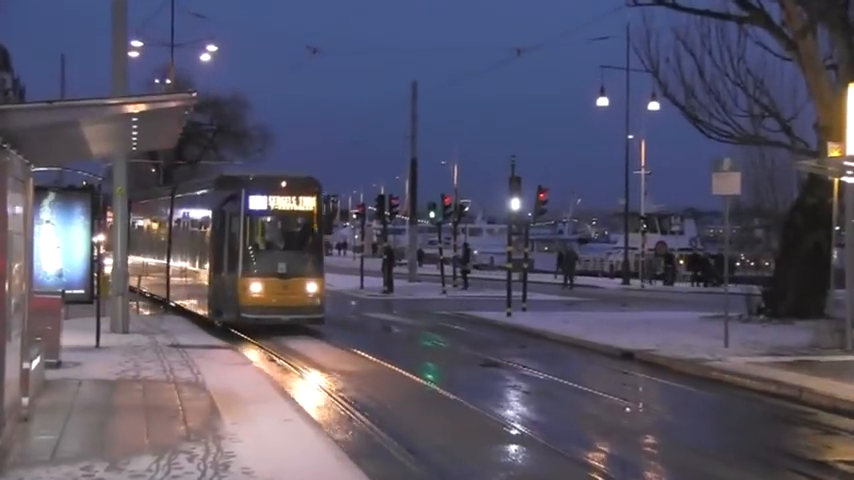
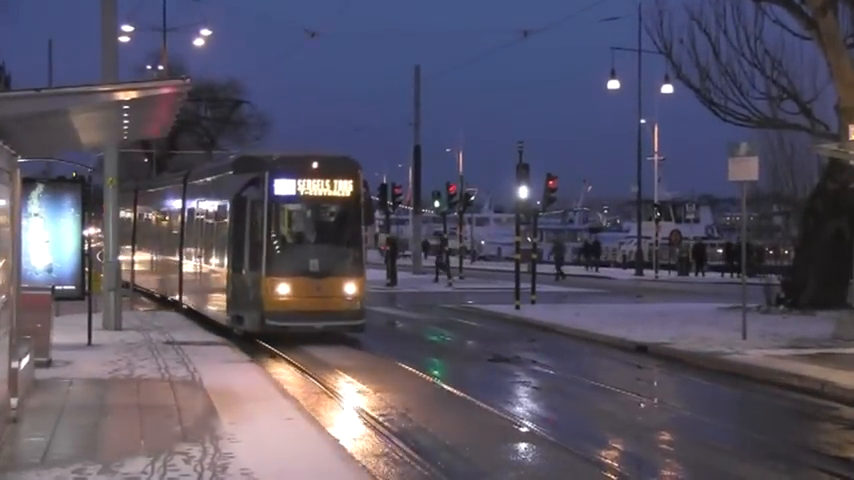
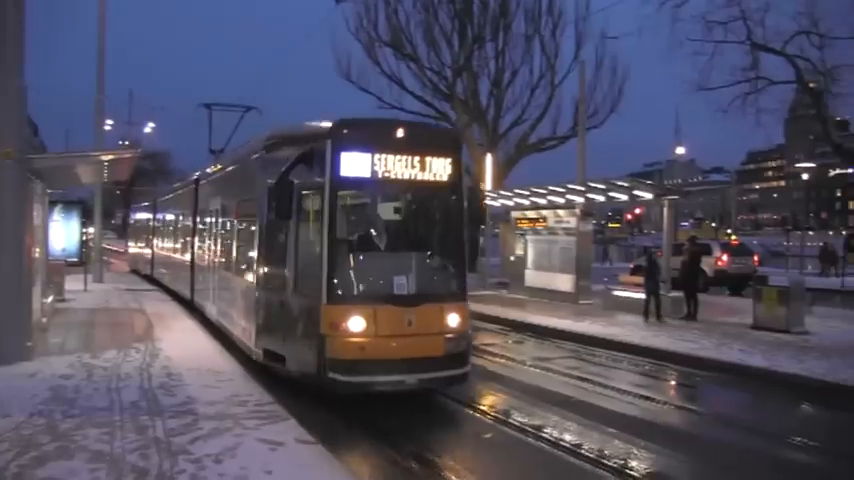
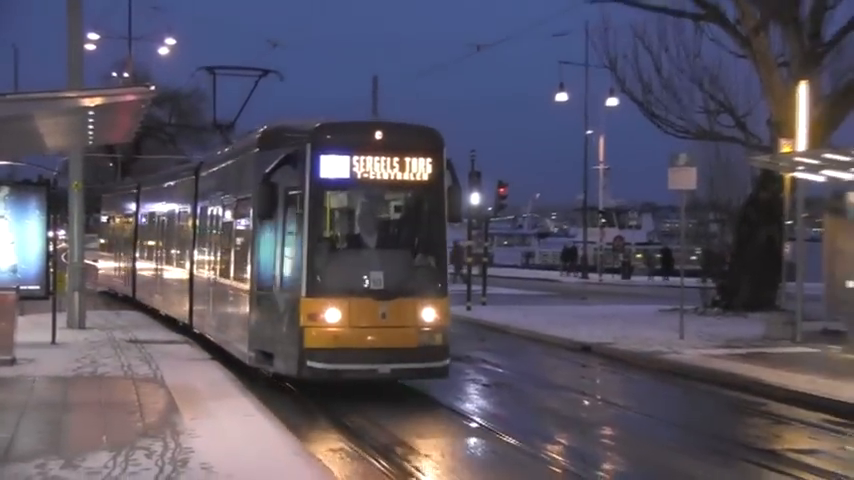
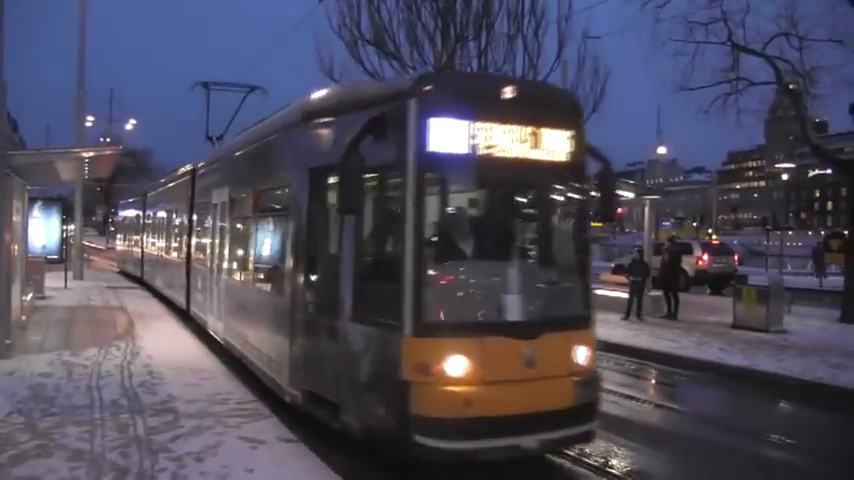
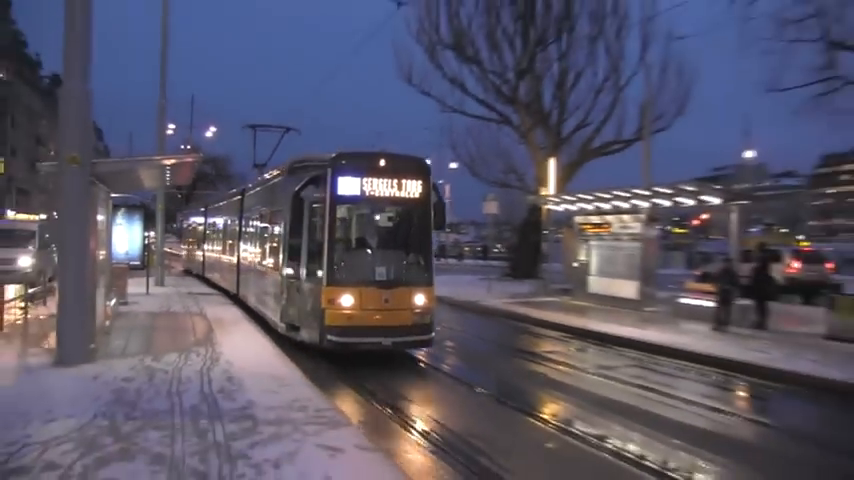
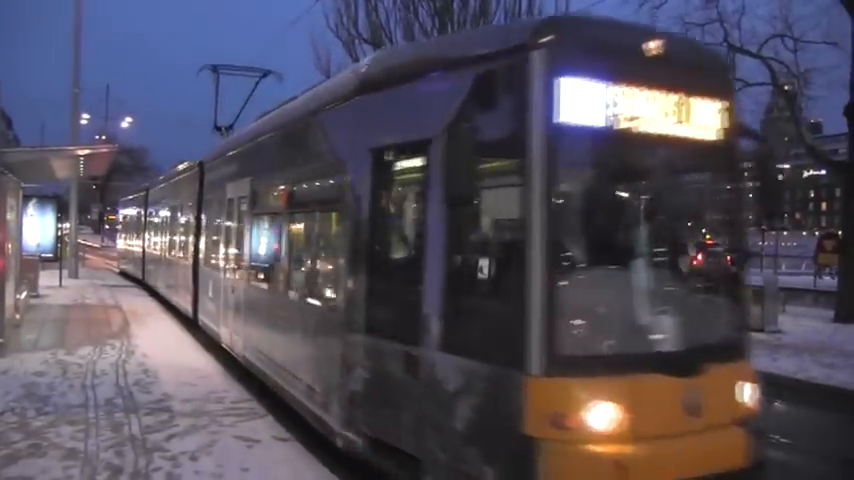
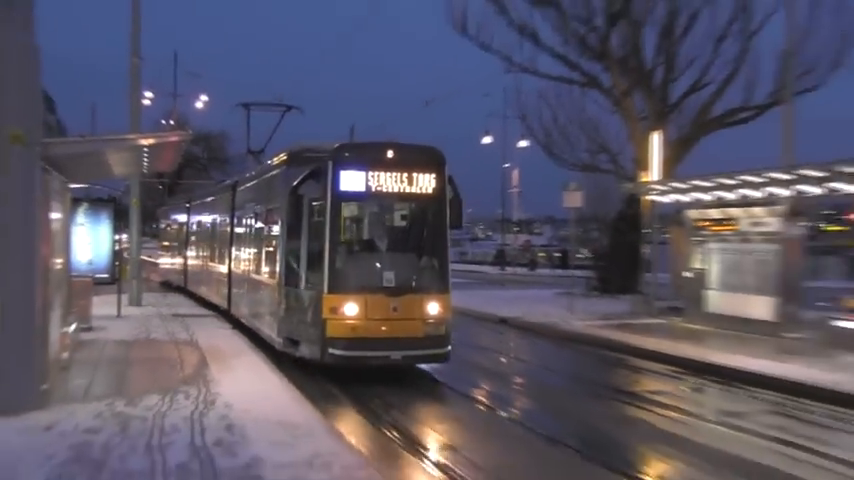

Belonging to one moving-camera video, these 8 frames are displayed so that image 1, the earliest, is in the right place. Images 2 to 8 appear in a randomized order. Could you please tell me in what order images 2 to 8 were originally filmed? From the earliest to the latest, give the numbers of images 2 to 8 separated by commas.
2, 4, 8, 6, 3, 5, 7
